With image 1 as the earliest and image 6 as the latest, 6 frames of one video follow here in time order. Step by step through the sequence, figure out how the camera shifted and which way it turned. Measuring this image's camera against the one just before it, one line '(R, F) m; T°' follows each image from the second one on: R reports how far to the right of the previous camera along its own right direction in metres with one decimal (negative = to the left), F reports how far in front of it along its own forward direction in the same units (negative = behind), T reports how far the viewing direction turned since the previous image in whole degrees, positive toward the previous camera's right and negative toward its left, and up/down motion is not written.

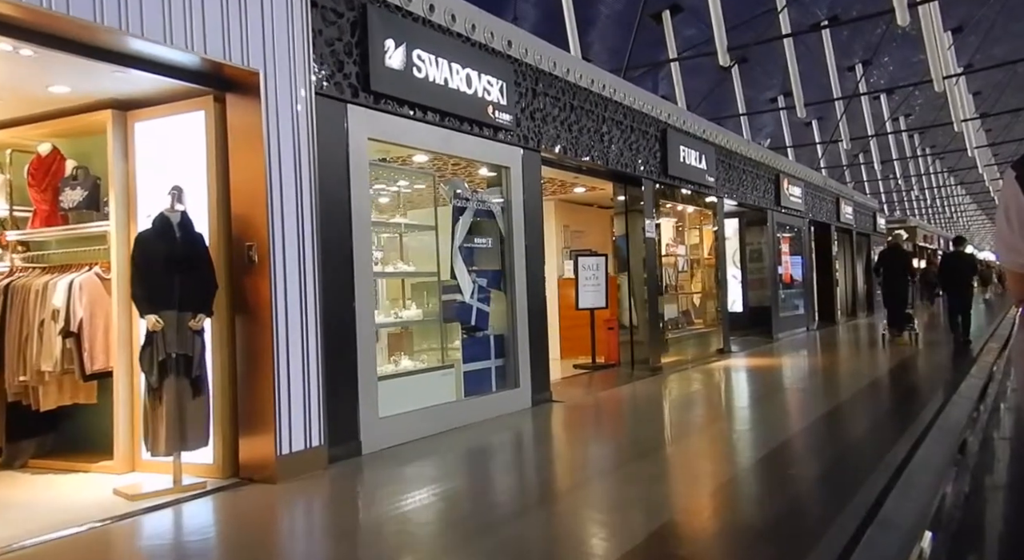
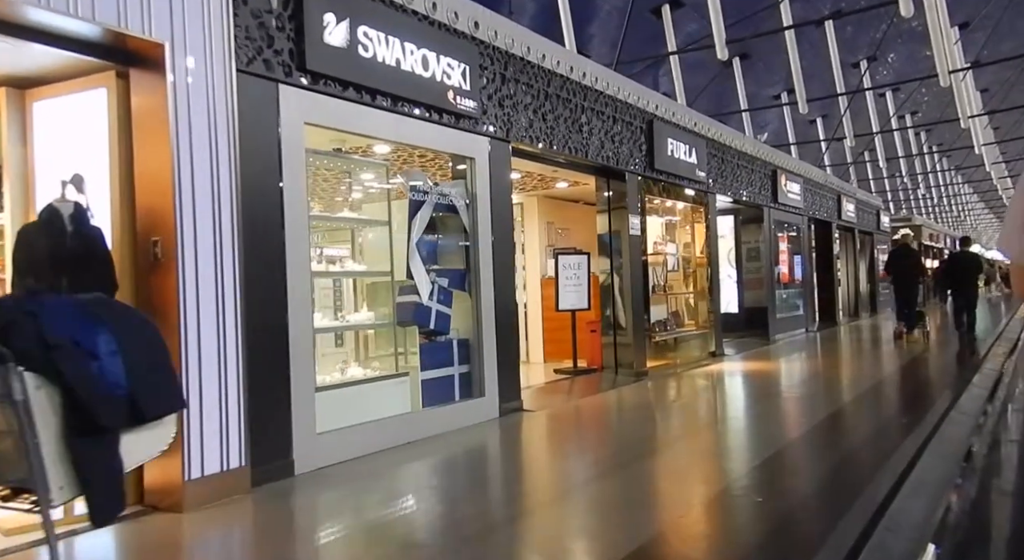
(+0.3, +0.5) m; 0°
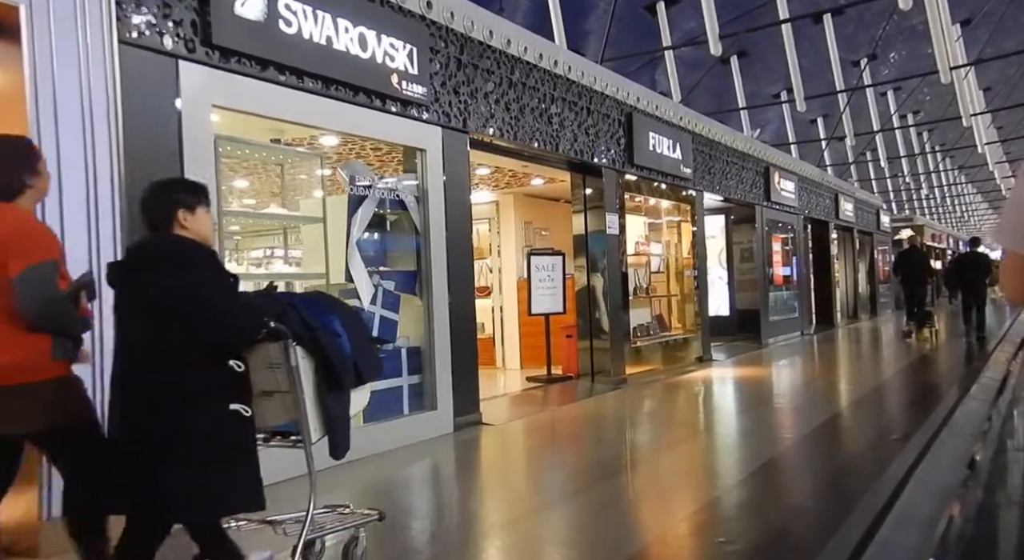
(+0.3, +0.5) m; 0°
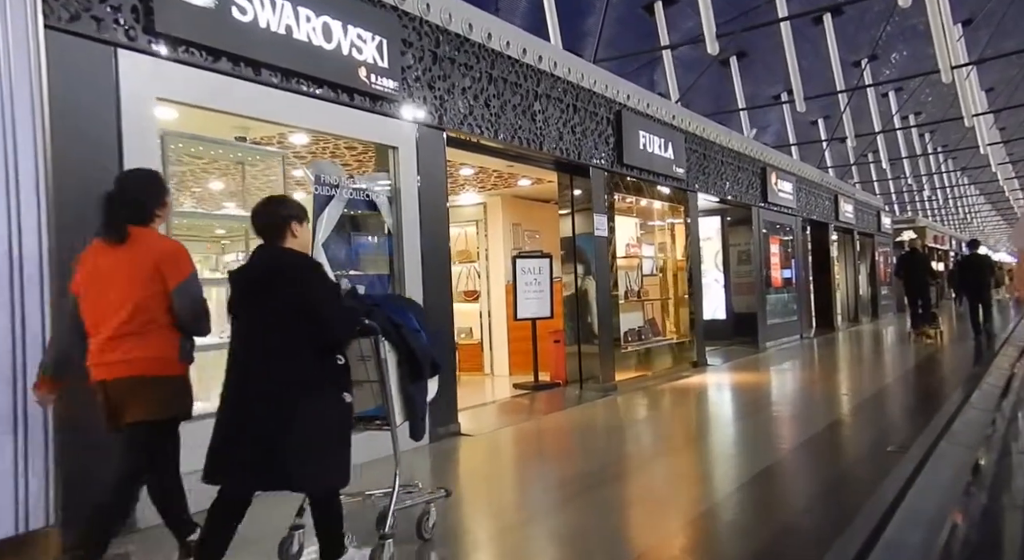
(+0.2, +0.3) m; 0°
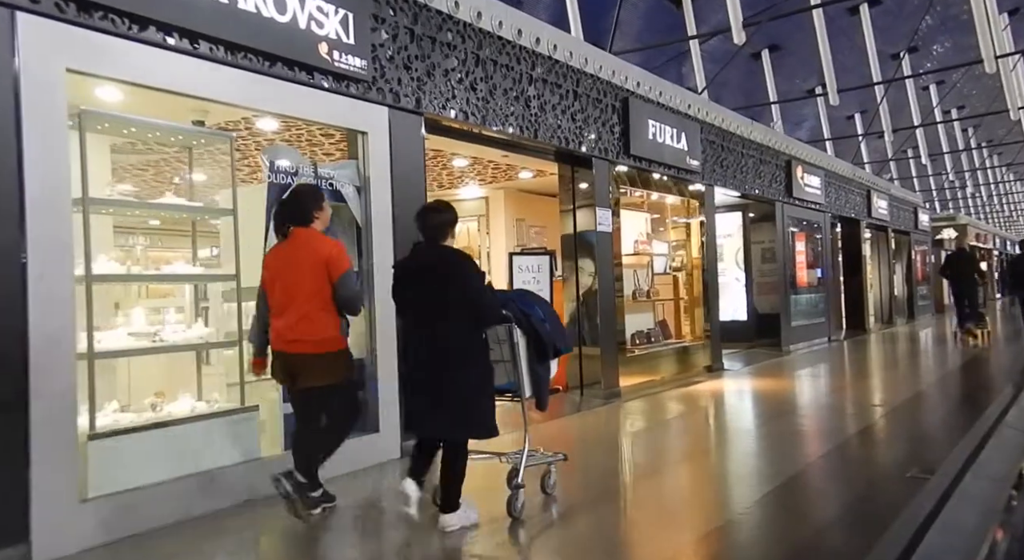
(+0.3, +0.5) m; -2°
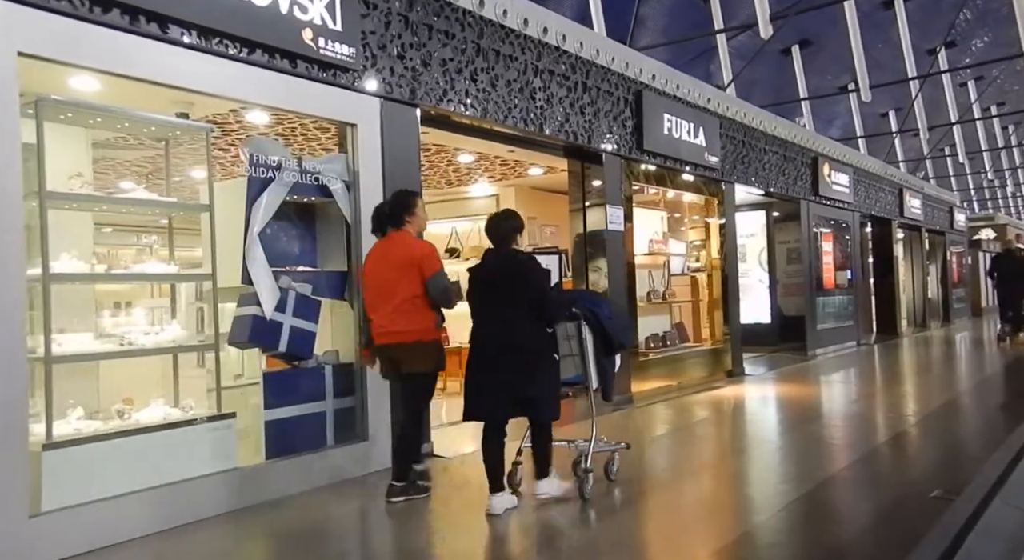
(+0.2, +0.3) m; -2°
